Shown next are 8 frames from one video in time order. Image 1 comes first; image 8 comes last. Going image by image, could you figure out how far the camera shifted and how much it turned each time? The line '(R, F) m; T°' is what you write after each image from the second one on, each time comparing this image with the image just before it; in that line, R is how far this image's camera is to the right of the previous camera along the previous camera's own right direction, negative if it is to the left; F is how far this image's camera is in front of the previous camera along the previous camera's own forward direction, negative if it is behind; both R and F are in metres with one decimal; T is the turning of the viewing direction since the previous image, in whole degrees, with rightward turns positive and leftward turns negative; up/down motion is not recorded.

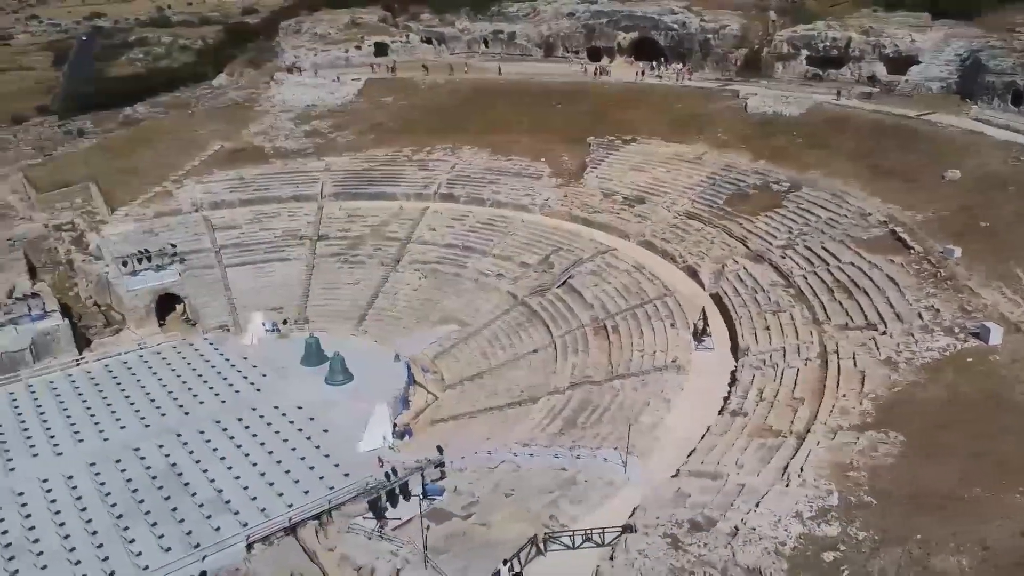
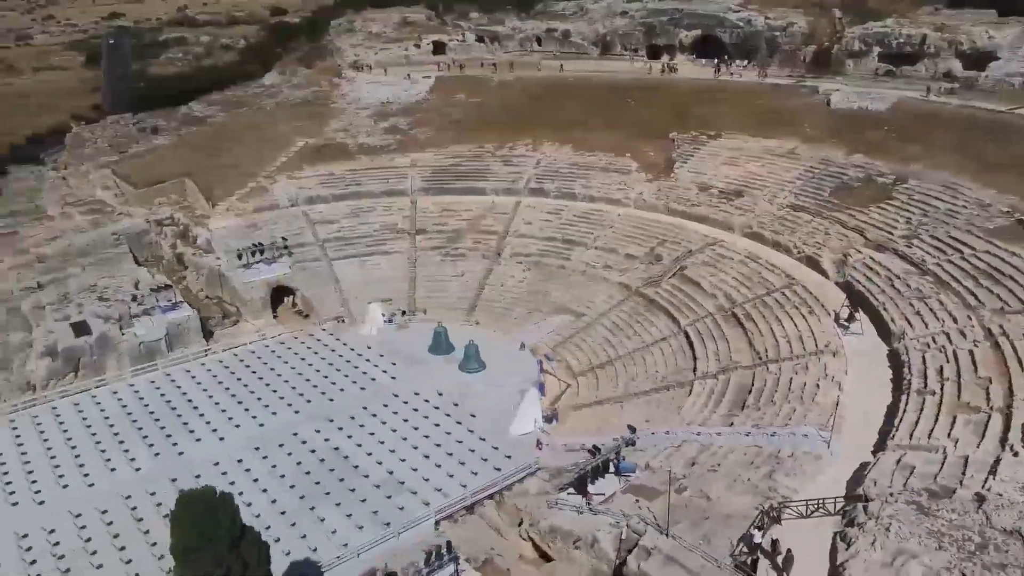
(-3.7, -0.6) m; 0°
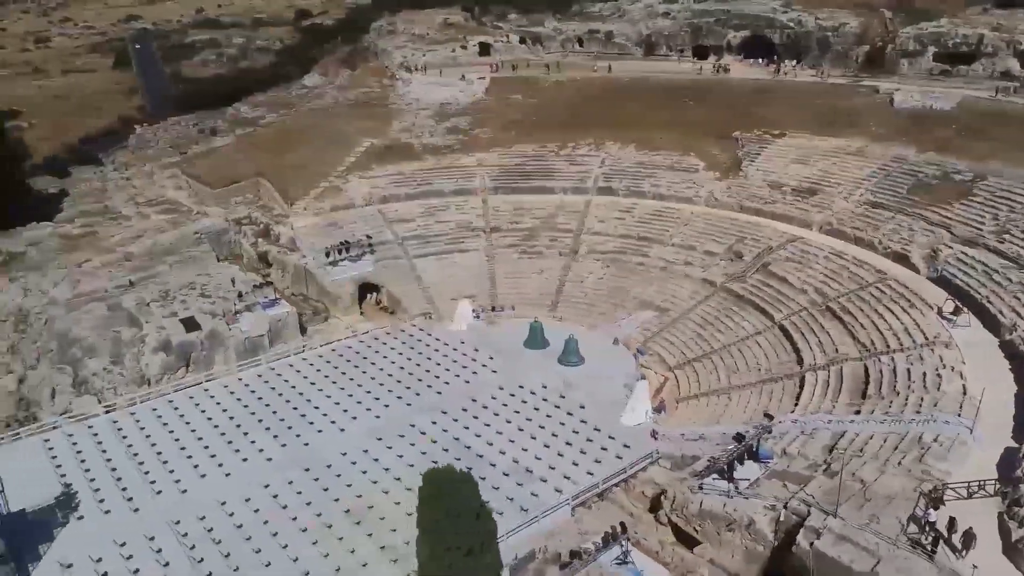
(-2.8, -0.6) m; 0°
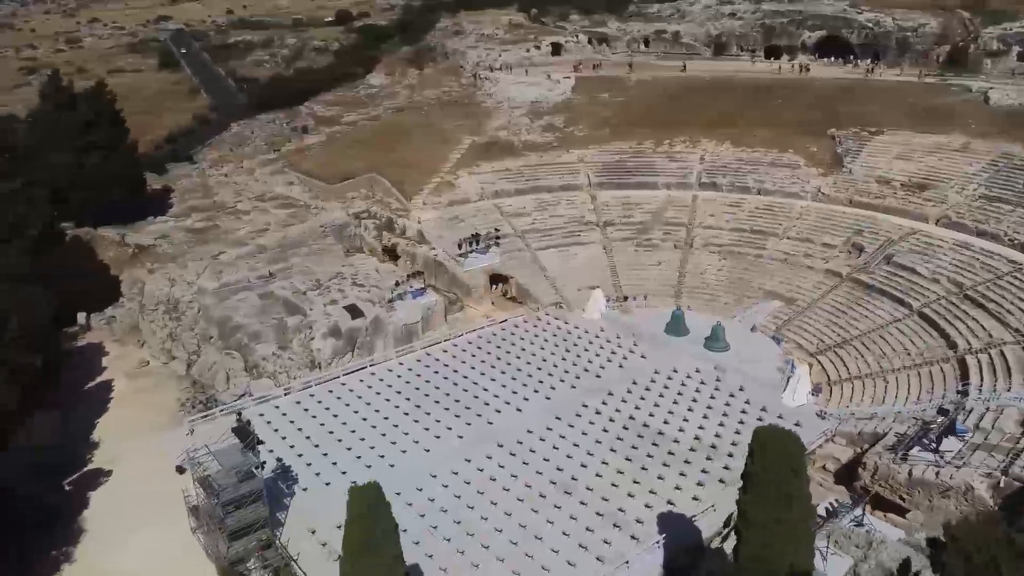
(-4.5, -1.0) m; 0°
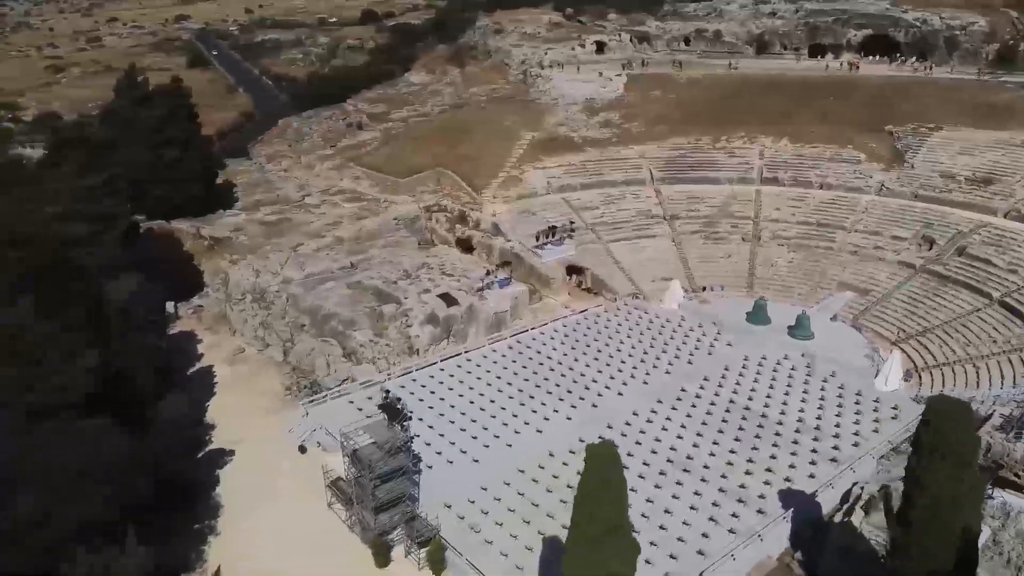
(-2.8, -0.6) m; 0°
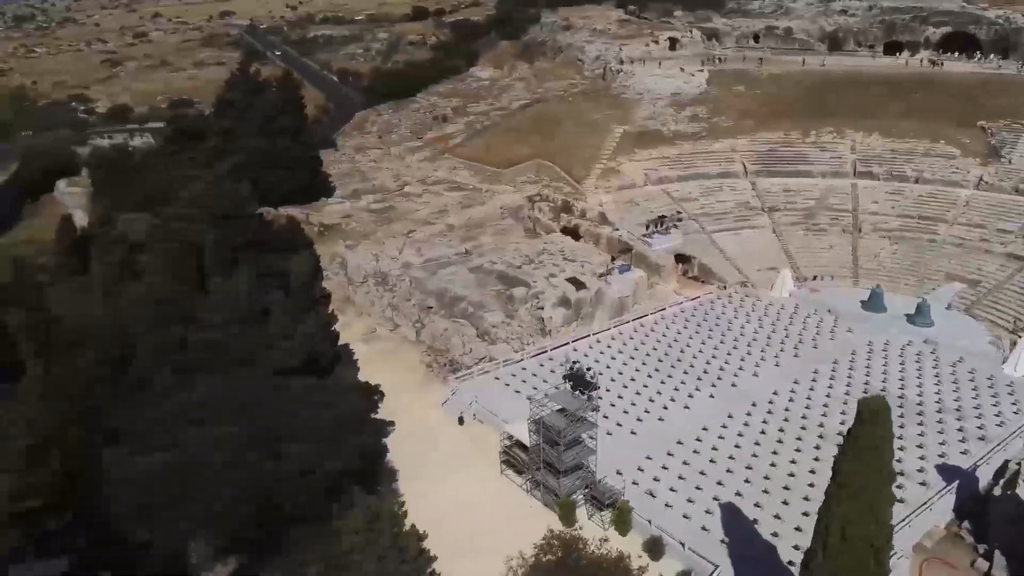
(-3.5, -1.0) m; -1°
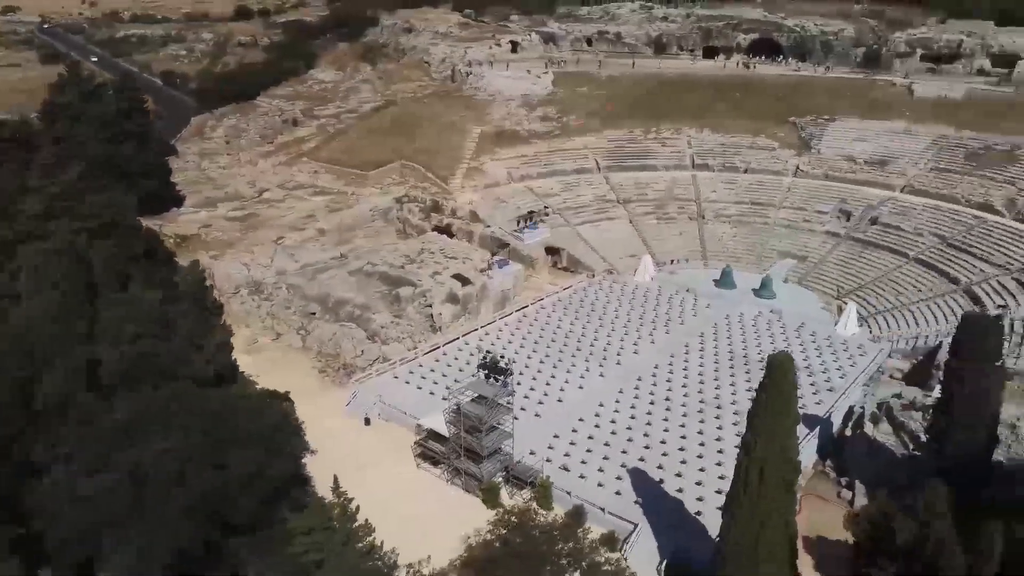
(-1.7, -0.5) m; +13°
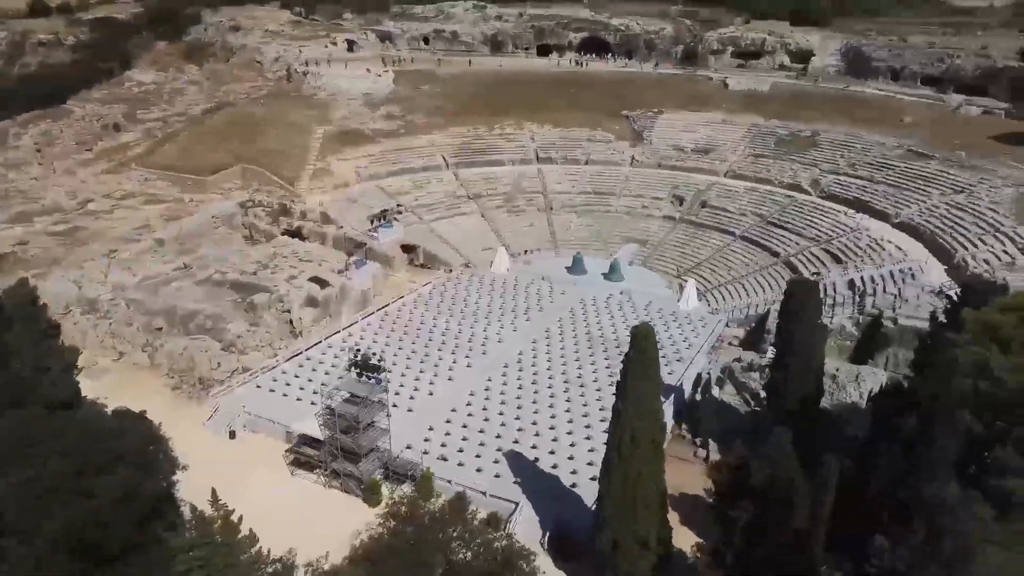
(-0.5, -0.3) m; +12°
